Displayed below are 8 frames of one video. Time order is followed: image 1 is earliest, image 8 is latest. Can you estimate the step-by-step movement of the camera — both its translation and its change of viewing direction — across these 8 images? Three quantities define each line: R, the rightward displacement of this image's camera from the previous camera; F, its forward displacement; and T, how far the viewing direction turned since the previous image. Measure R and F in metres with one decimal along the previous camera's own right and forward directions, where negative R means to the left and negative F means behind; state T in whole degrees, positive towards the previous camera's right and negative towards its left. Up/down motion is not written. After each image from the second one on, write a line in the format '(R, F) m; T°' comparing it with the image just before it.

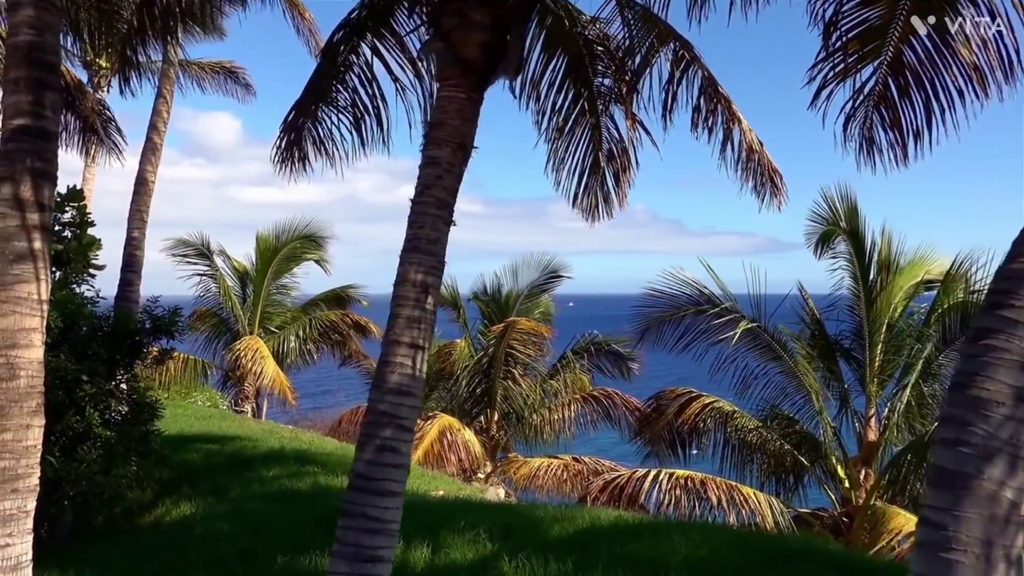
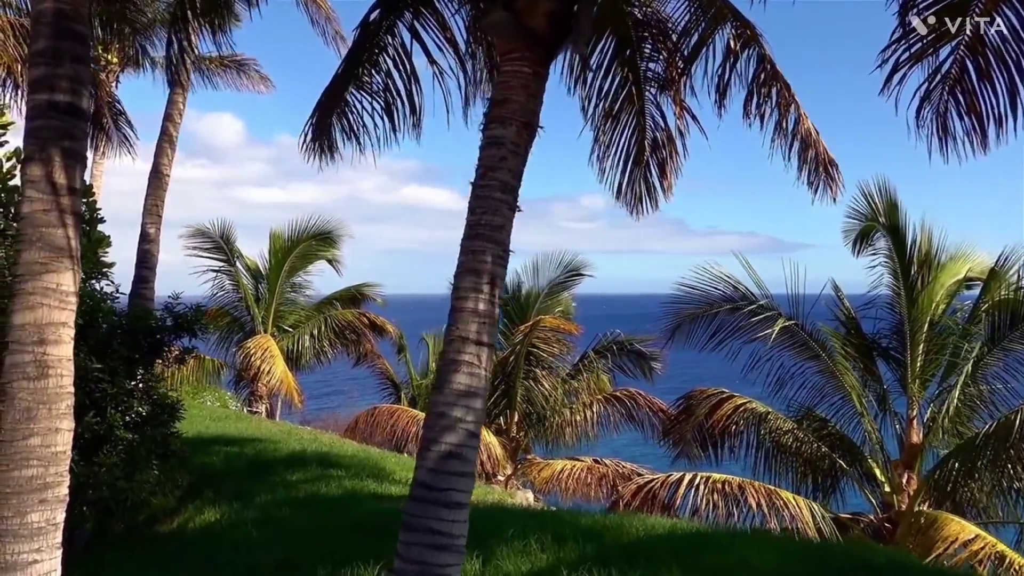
(-0.3, +0.3) m; 0°
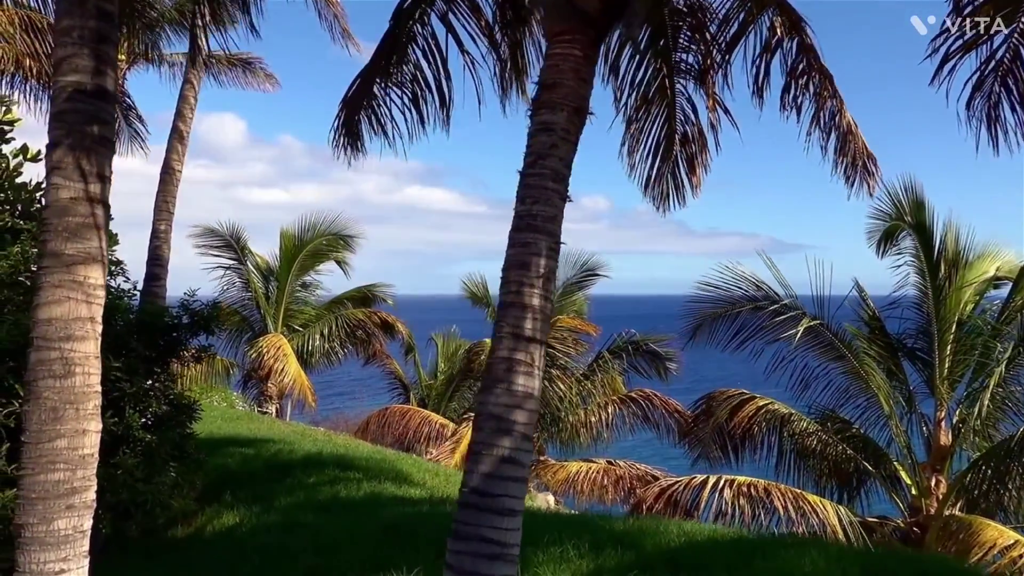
(-0.2, +0.2) m; 0°
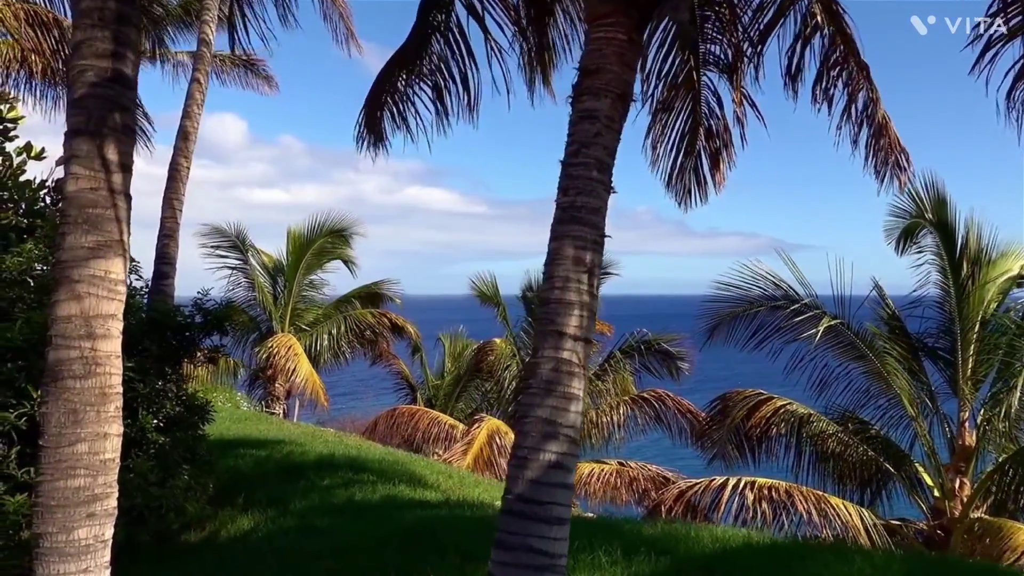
(-0.2, +0.2) m; 0°
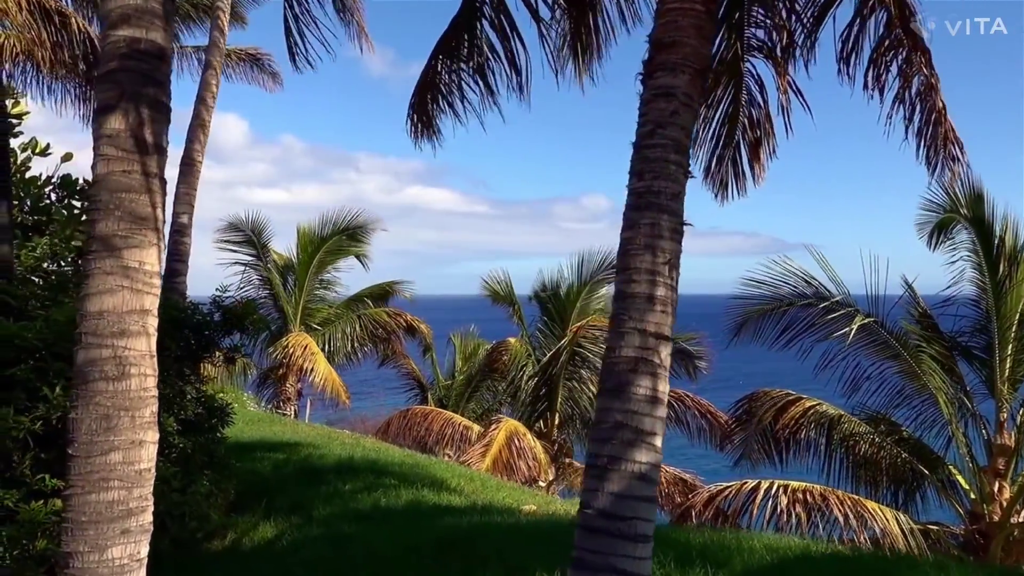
(-0.3, +0.3) m; 0°
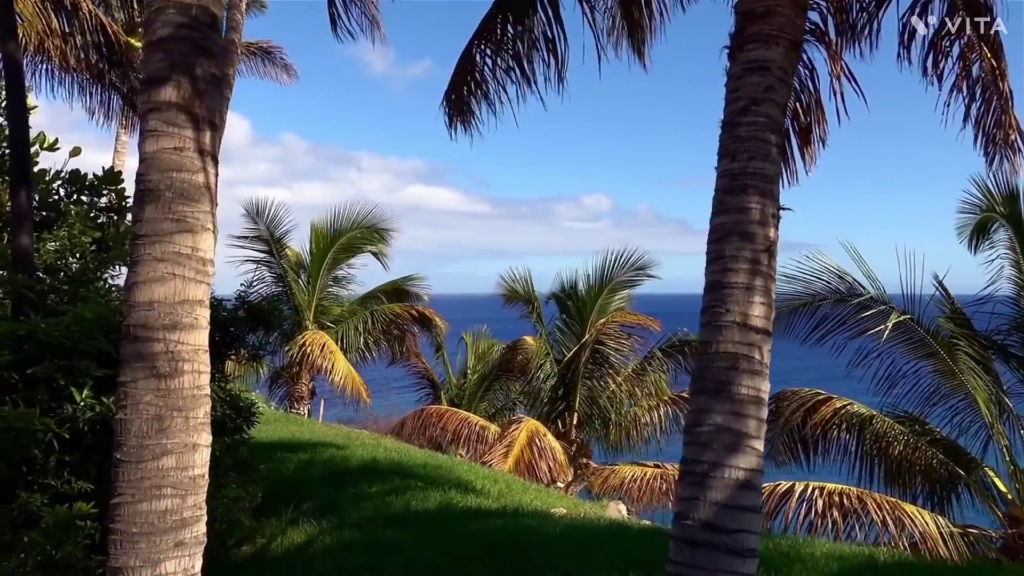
(-0.3, +0.2) m; 0°
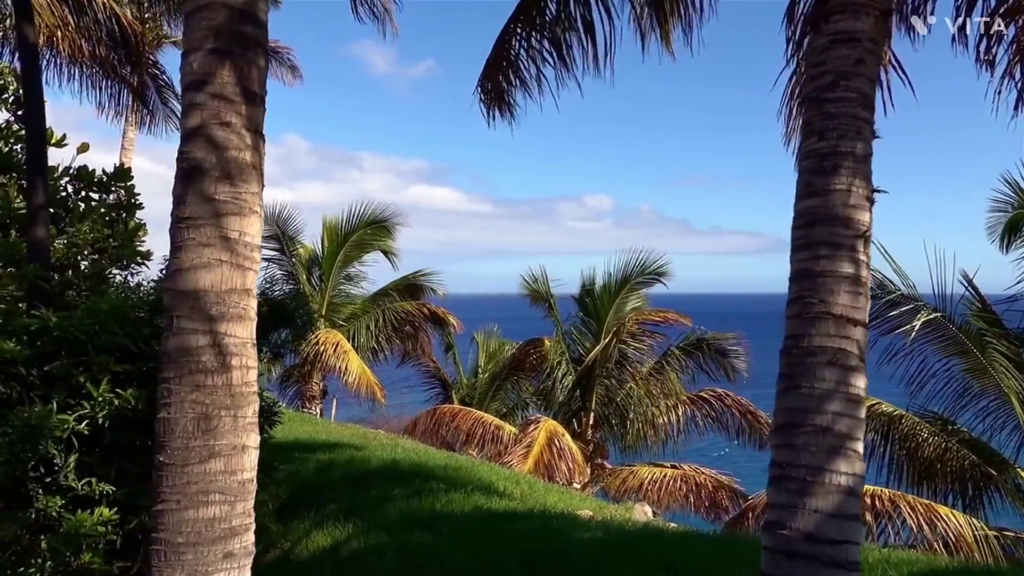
(-0.2, +0.2) m; 0°
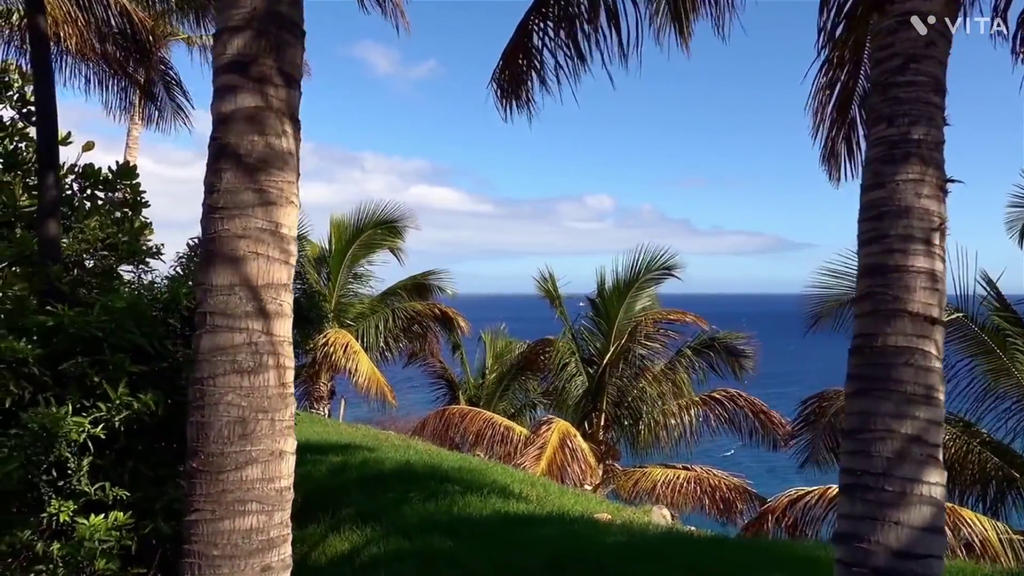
(-0.1, +0.1) m; 0°
